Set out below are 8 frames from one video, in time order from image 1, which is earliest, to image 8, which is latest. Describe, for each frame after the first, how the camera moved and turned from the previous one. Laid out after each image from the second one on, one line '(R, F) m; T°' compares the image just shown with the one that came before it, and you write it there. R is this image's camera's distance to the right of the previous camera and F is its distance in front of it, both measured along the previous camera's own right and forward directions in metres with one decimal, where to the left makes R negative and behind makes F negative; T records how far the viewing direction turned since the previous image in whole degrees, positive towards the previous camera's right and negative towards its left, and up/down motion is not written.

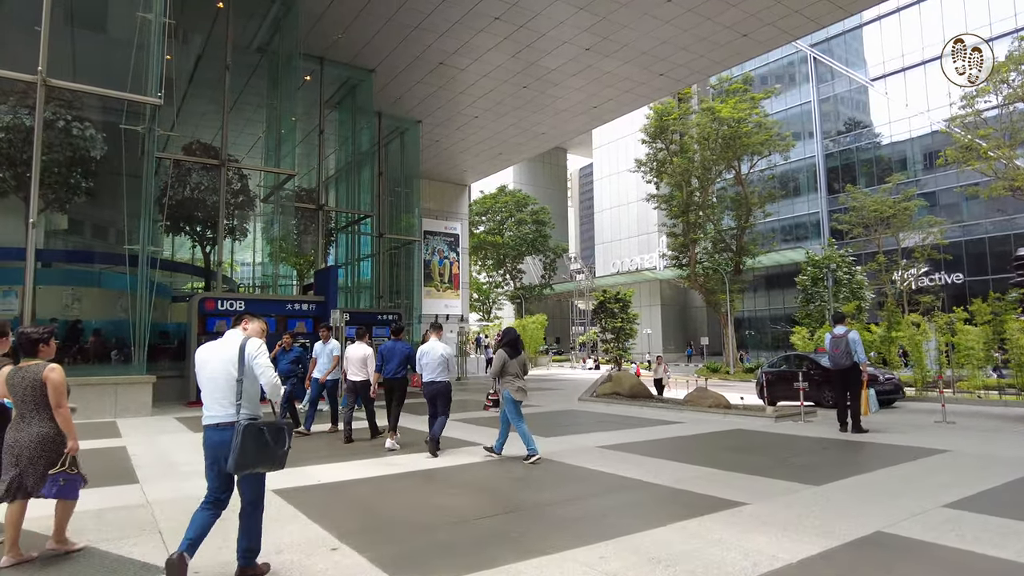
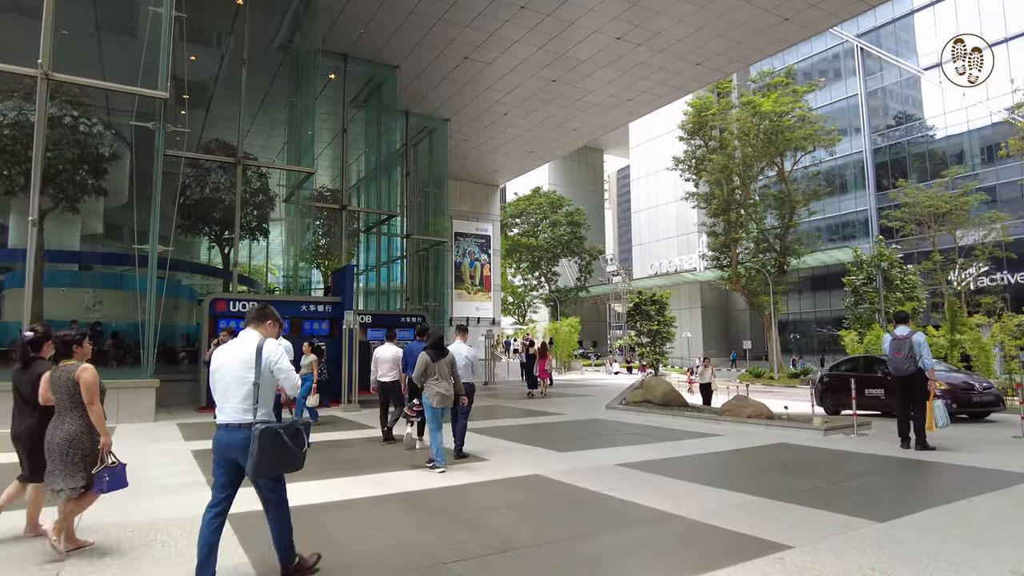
(+0.3, +0.8) m; -4°
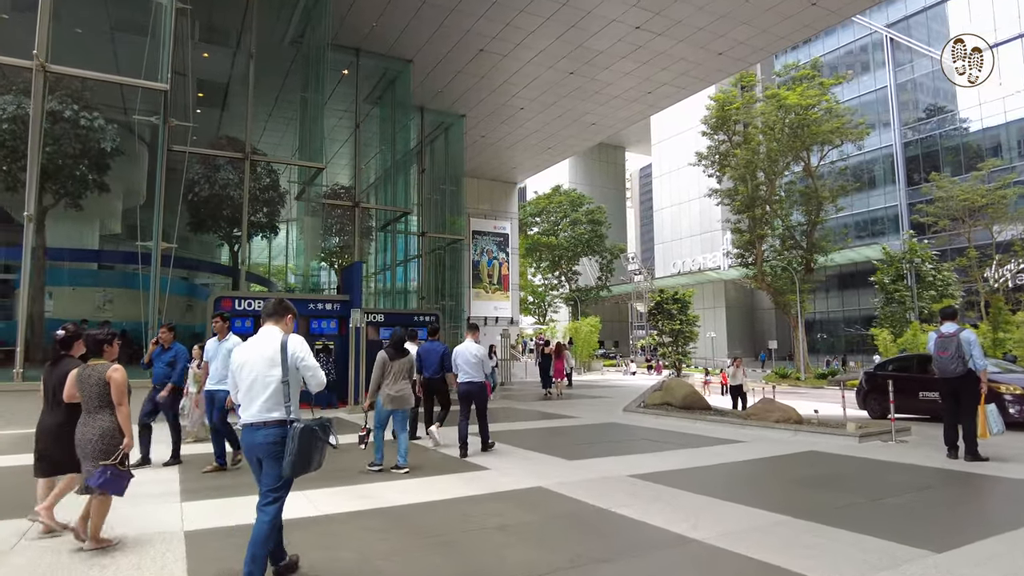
(+0.2, +0.5) m; -2°
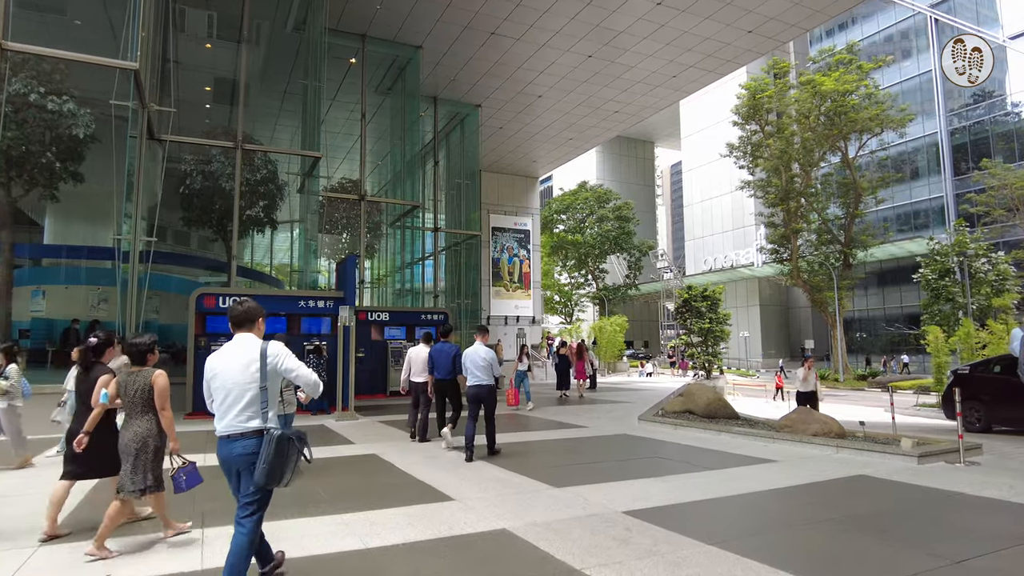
(+0.5, +1.1) m; -3°
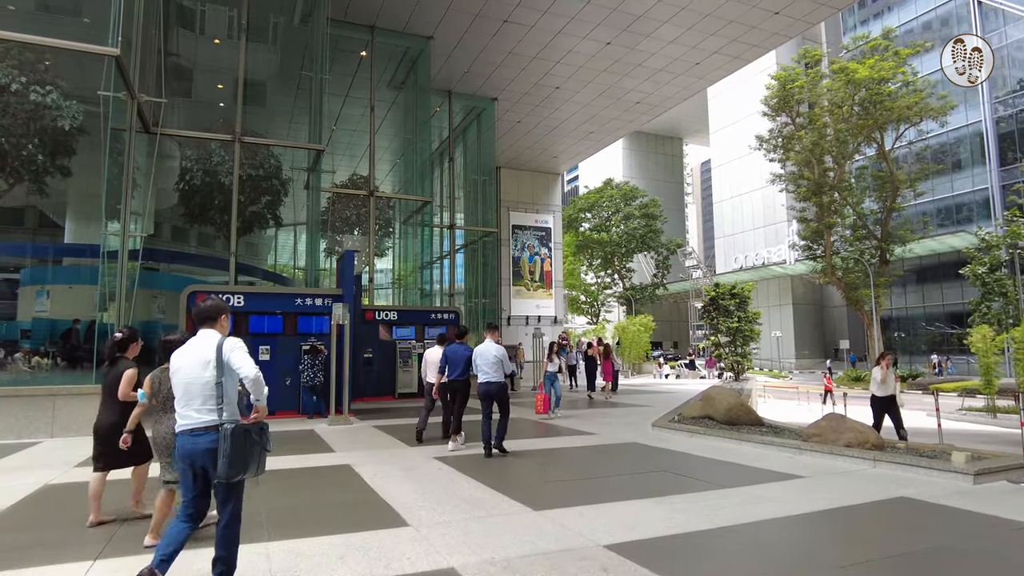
(+0.4, +0.7) m; -3°
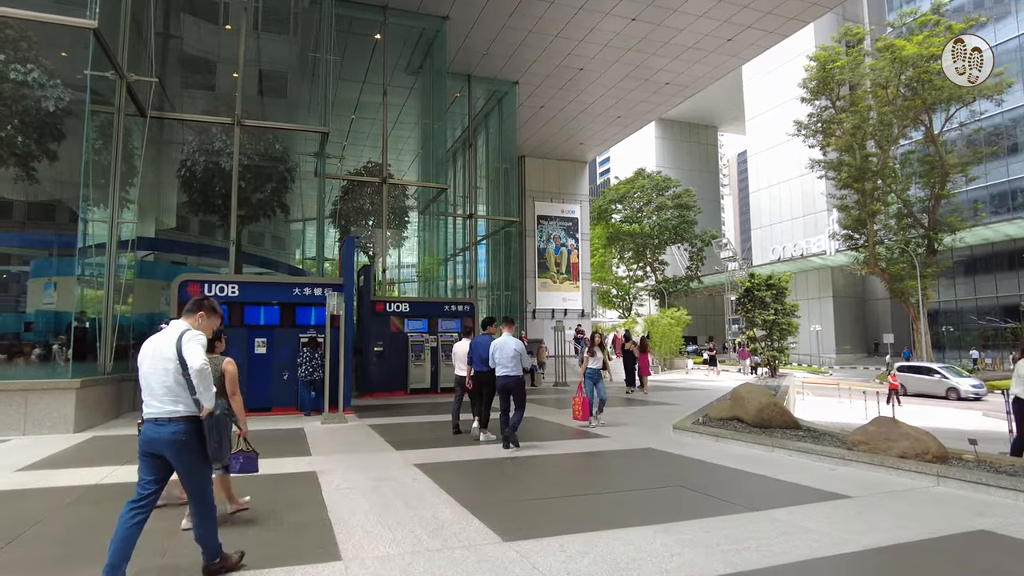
(+0.4, +0.9) m; -3°
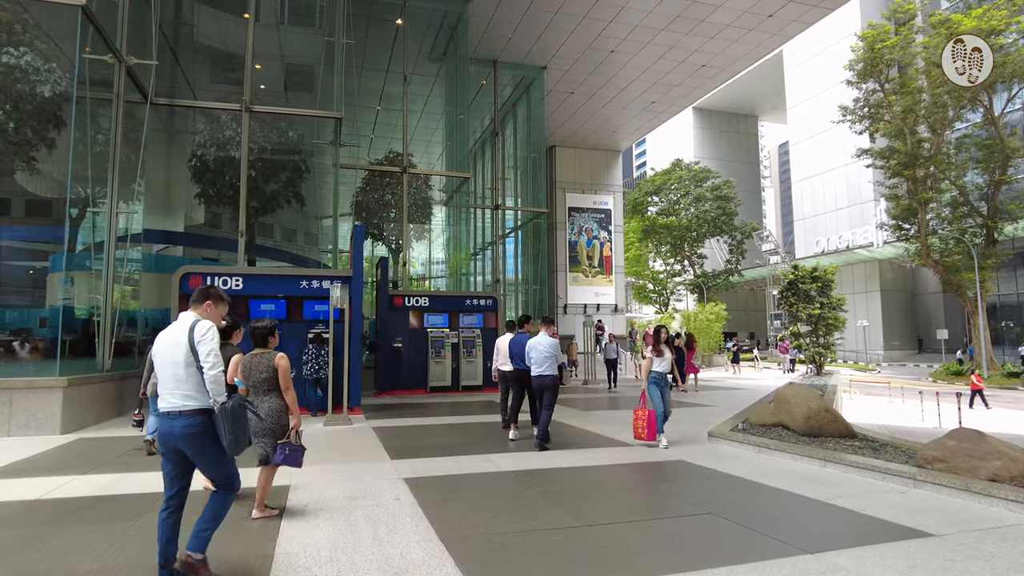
(+0.3, +0.8) m; -3°
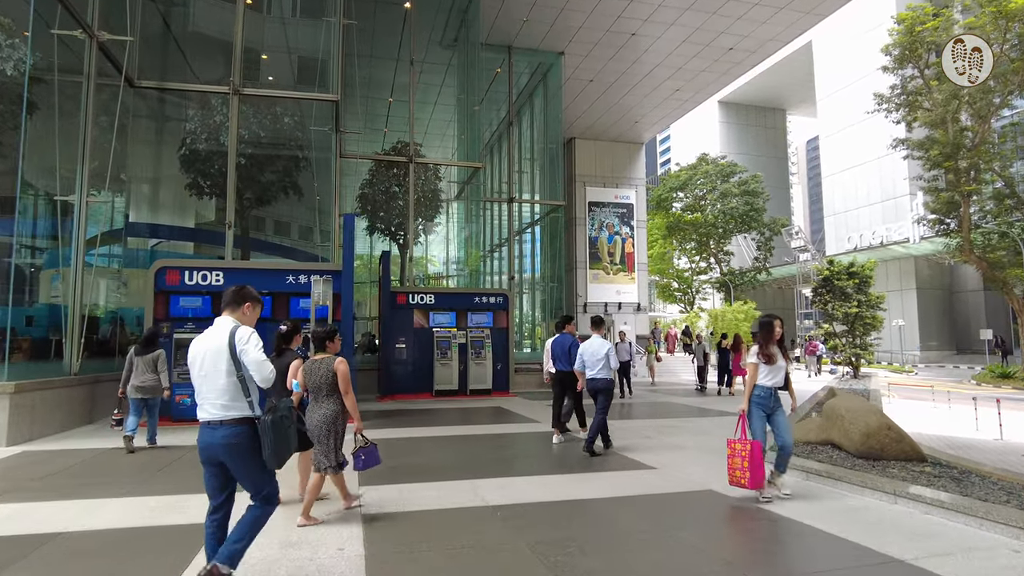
(+0.3, +1.0) m; -2°
